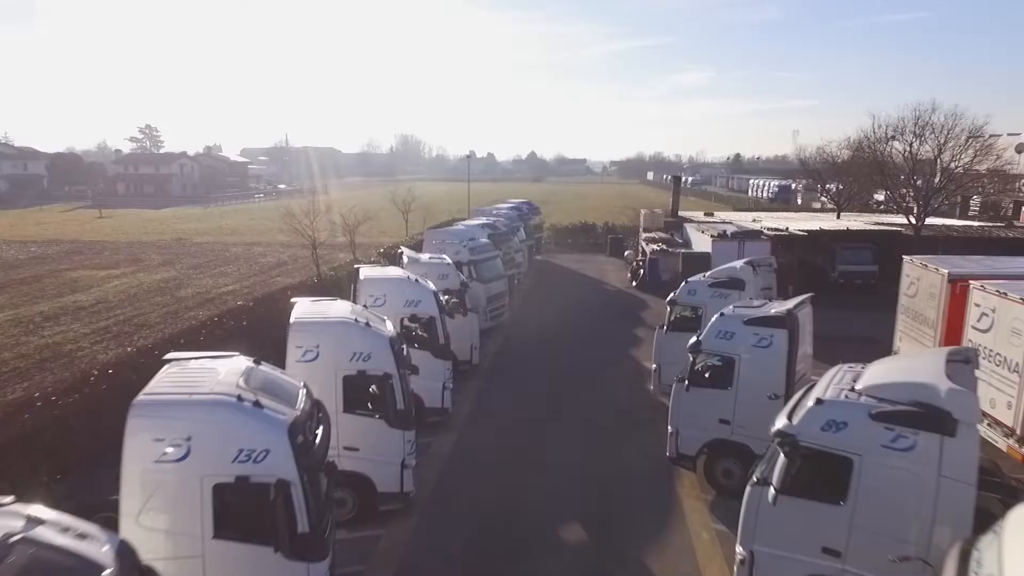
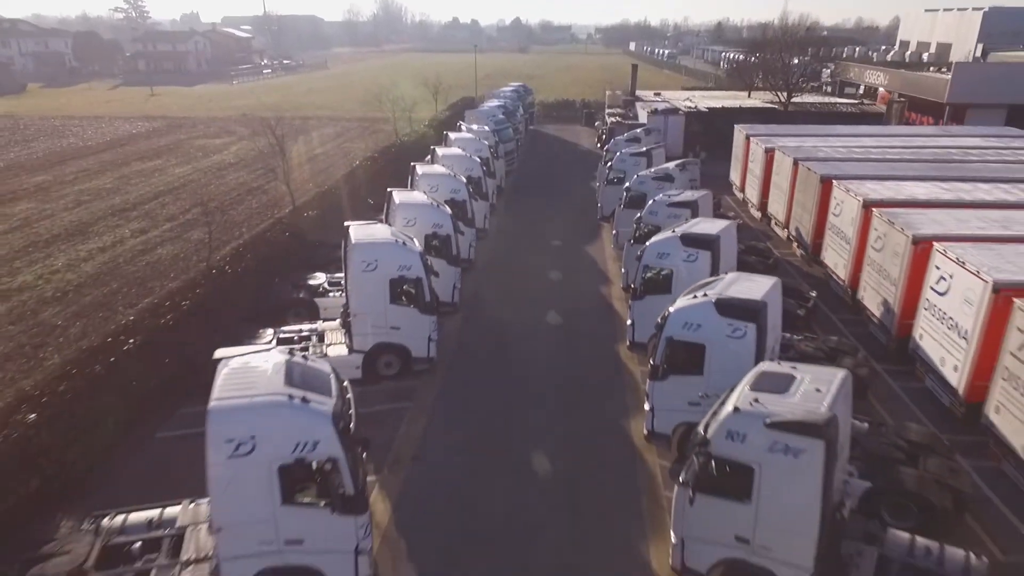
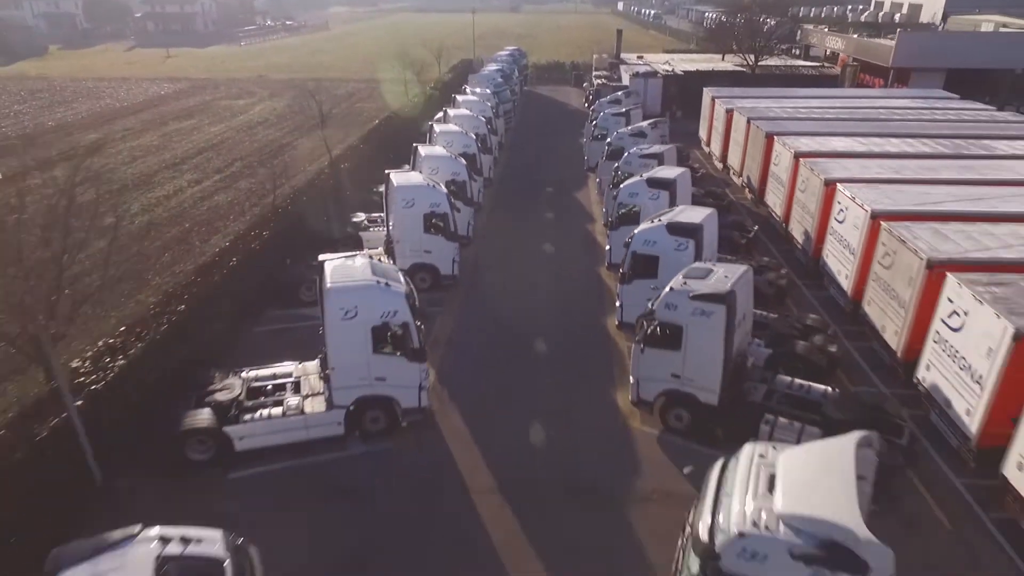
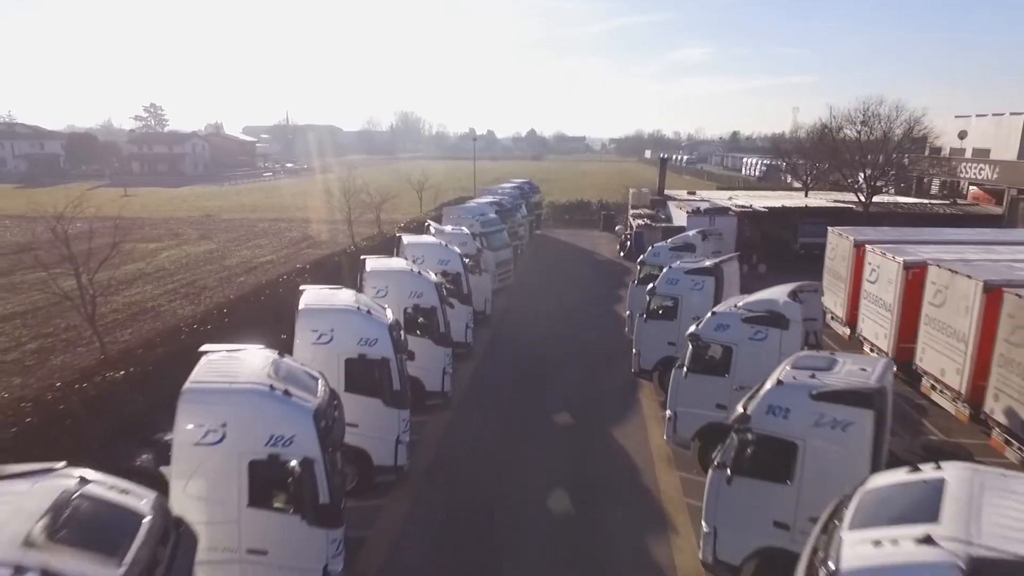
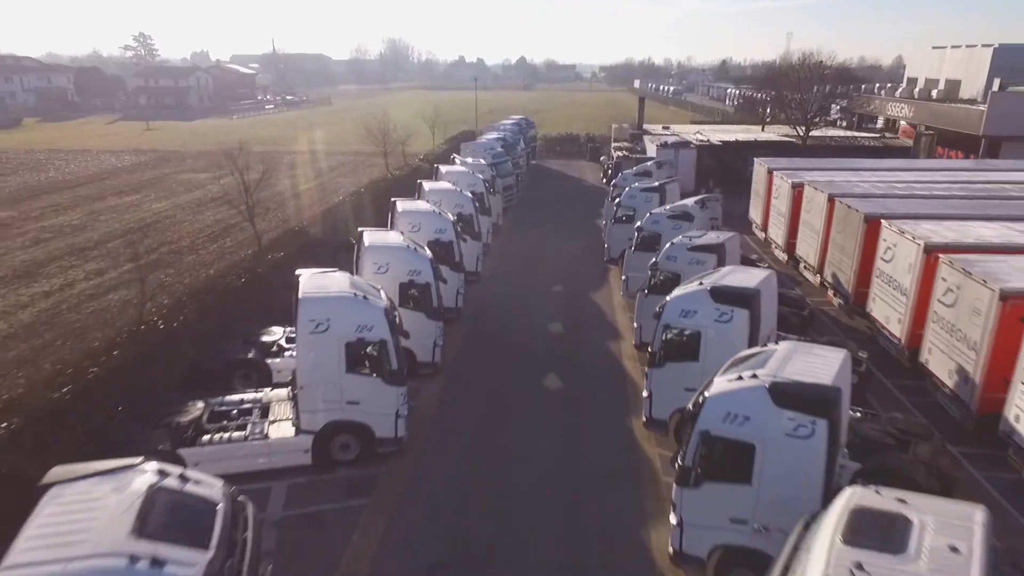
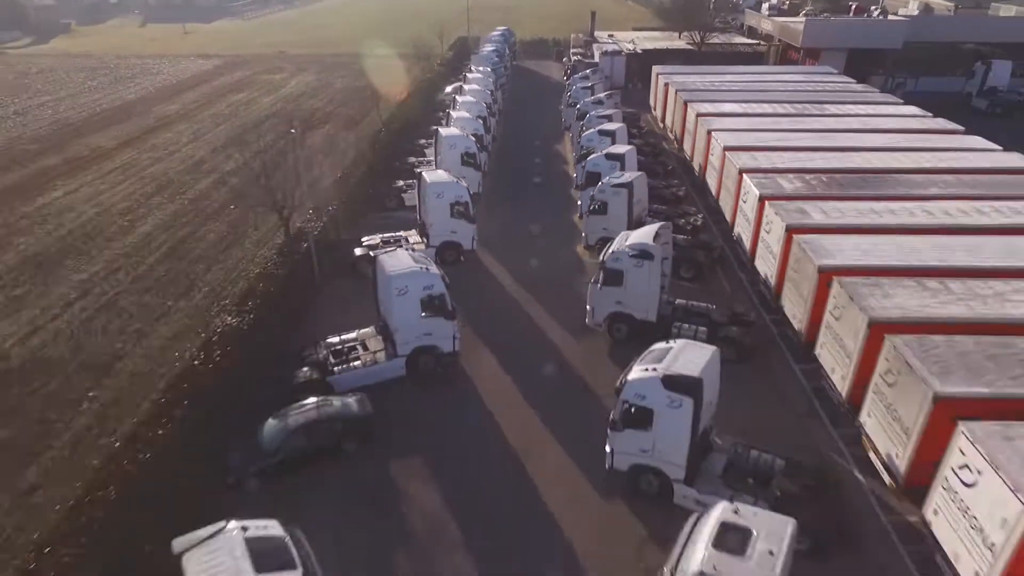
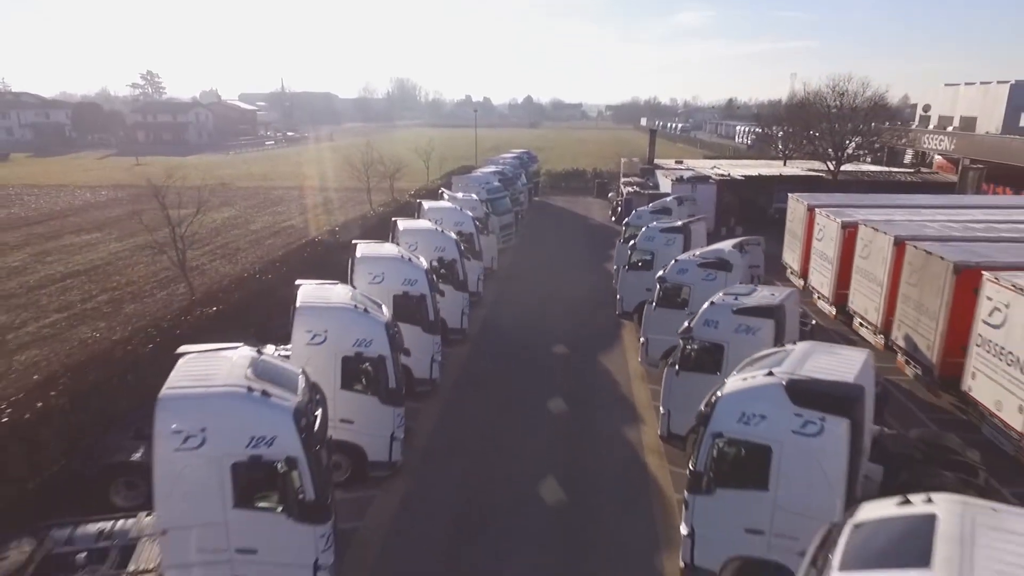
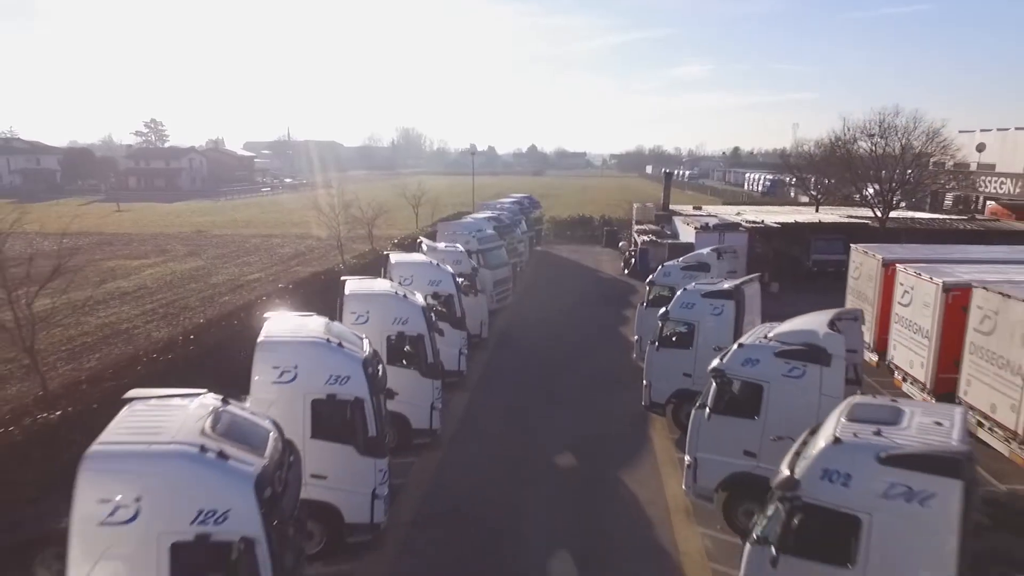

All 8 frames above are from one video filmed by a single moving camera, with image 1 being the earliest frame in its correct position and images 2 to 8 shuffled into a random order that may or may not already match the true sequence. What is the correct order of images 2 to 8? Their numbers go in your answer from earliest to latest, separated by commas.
8, 4, 7, 5, 2, 3, 6
